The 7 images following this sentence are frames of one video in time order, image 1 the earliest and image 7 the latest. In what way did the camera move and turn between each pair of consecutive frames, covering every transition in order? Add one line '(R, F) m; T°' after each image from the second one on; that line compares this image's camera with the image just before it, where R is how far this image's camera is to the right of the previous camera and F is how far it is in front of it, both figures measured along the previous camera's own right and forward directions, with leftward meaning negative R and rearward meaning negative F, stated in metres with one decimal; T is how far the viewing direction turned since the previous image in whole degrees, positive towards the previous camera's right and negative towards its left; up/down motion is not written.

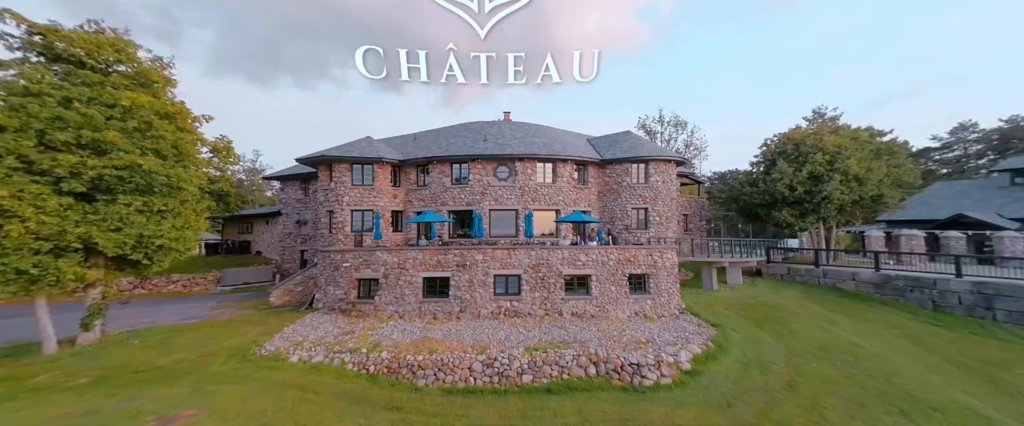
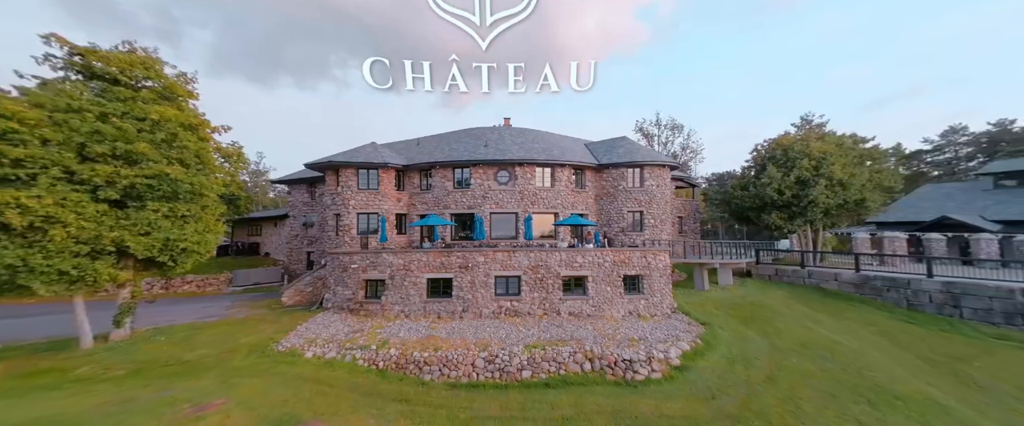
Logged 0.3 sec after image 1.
(+0.1, -1.0) m; 0°
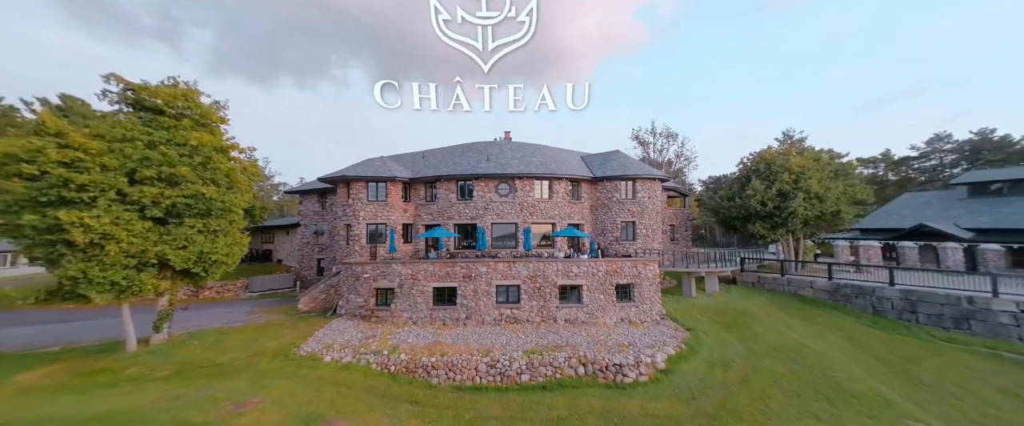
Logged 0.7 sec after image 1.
(+0.2, -1.6) m; 0°
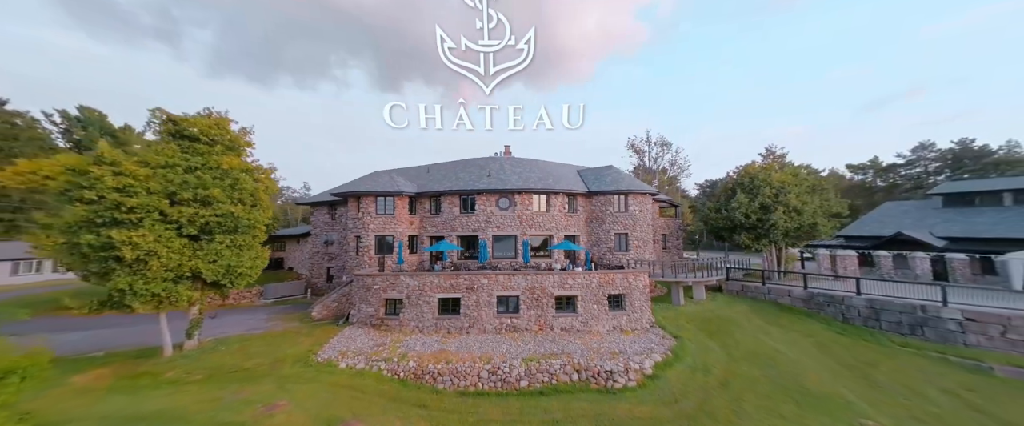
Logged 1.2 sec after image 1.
(+0.3, -1.6) m; 0°
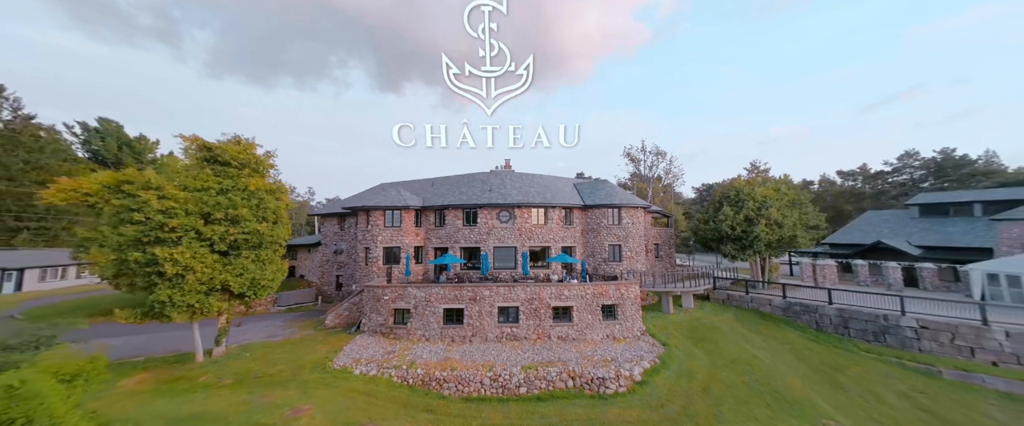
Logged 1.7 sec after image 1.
(+0.3, -1.6) m; 0°
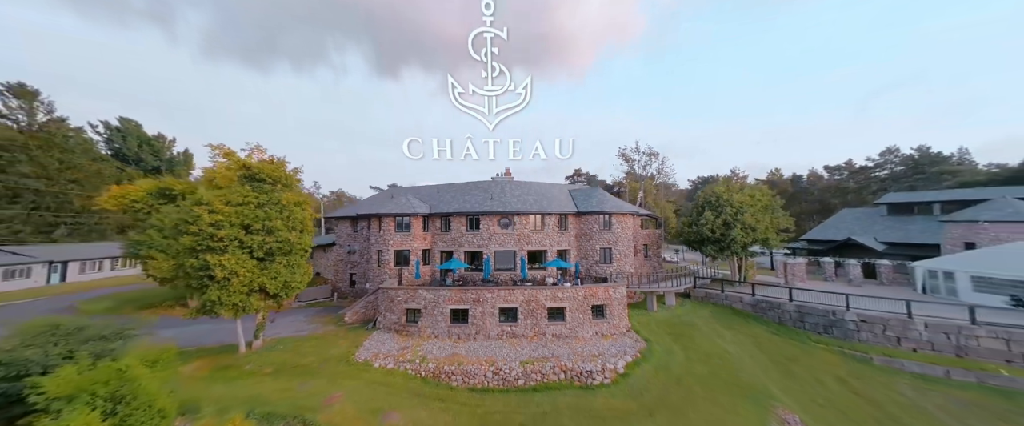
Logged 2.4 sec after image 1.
(+0.8, -2.5) m; -1°
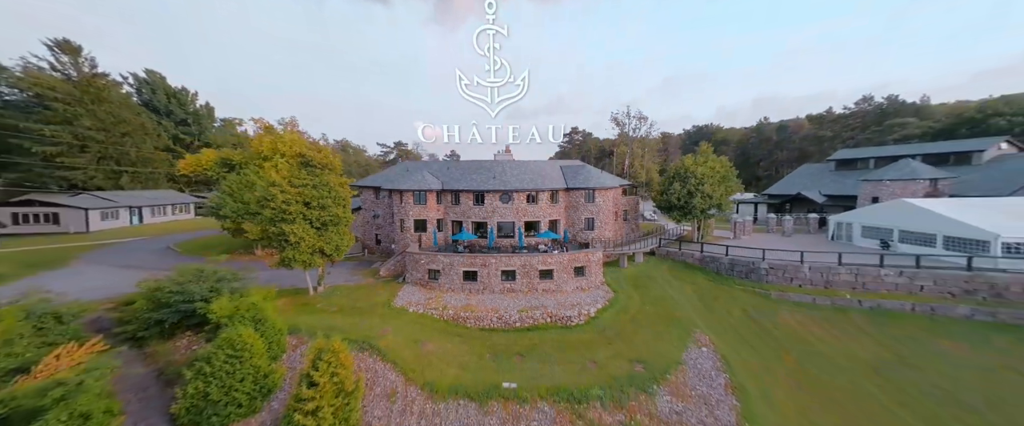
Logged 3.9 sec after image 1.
(+1.9, -5.2) m; -2°
